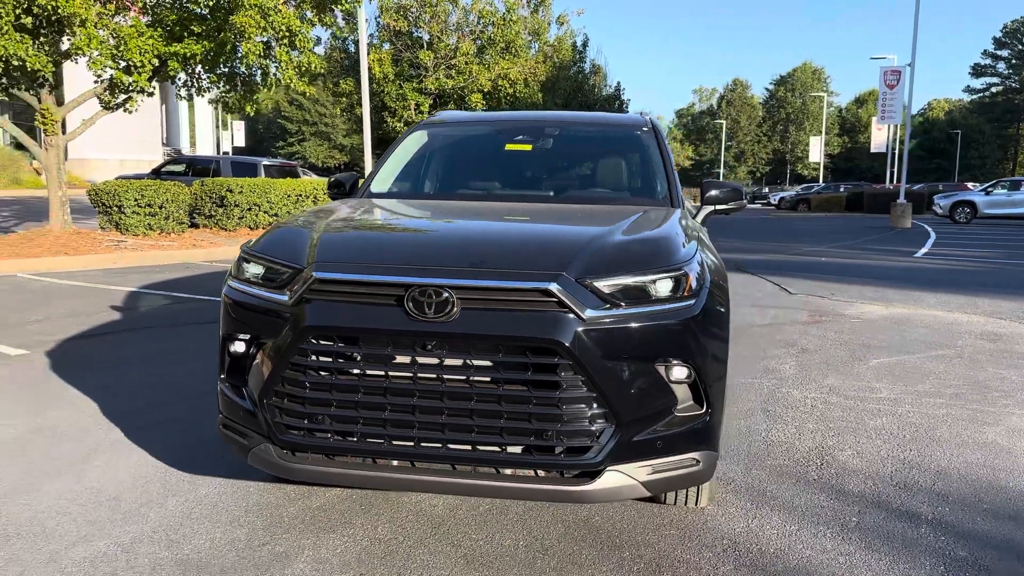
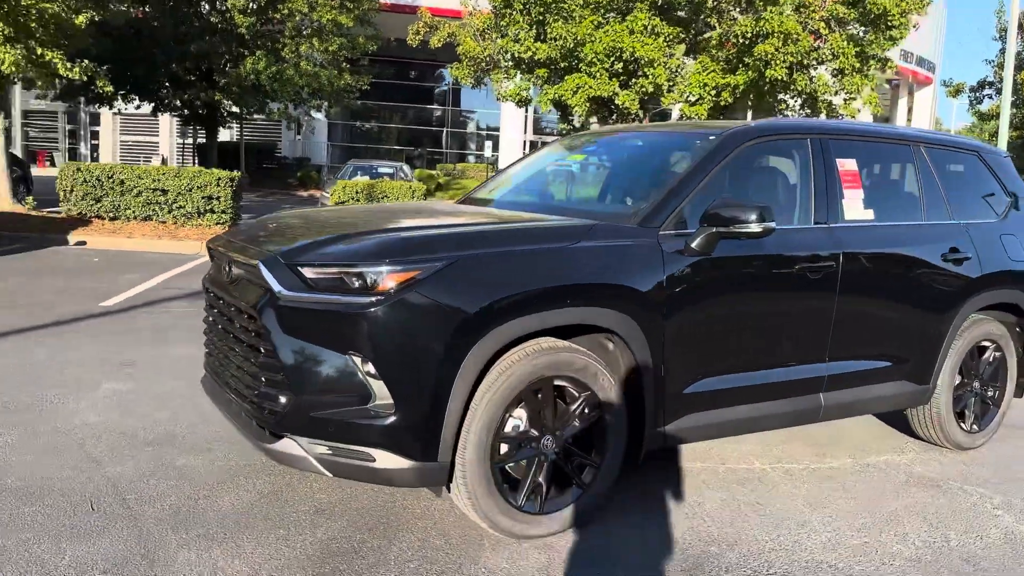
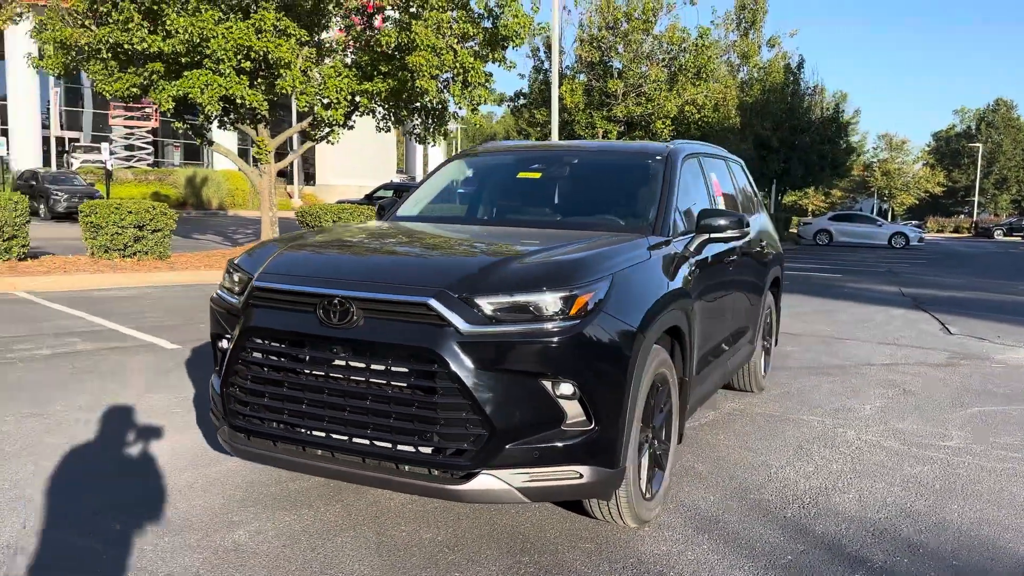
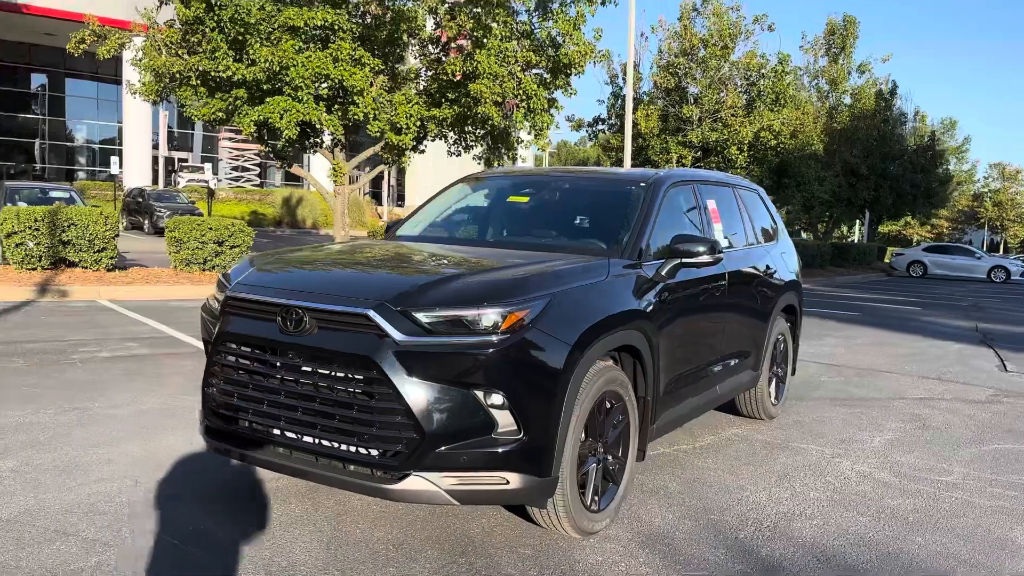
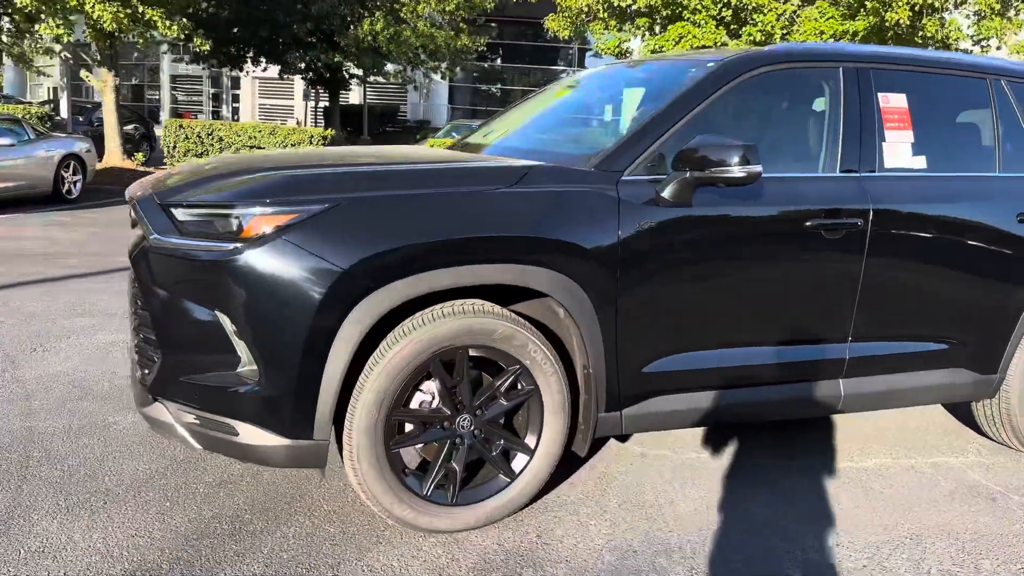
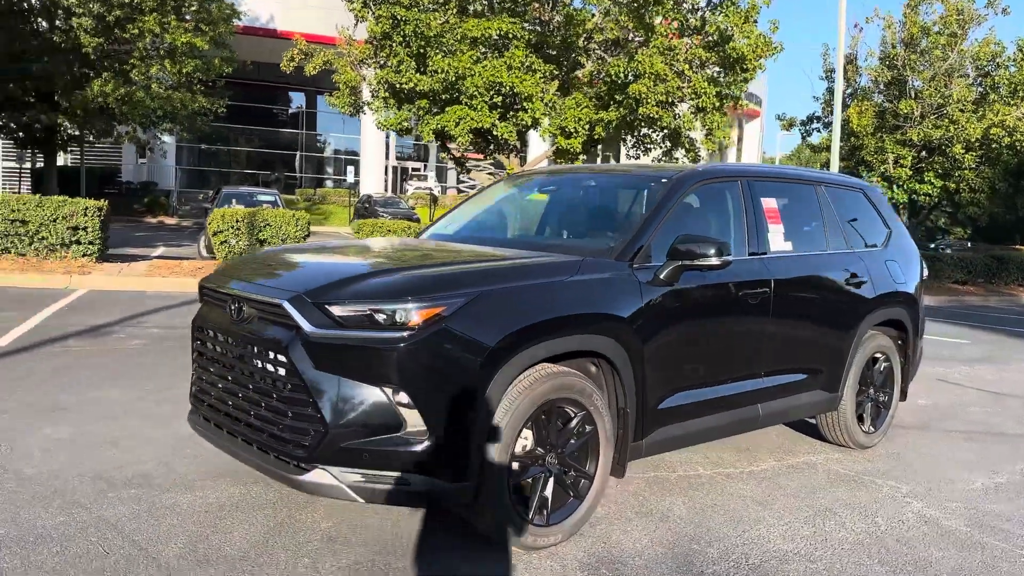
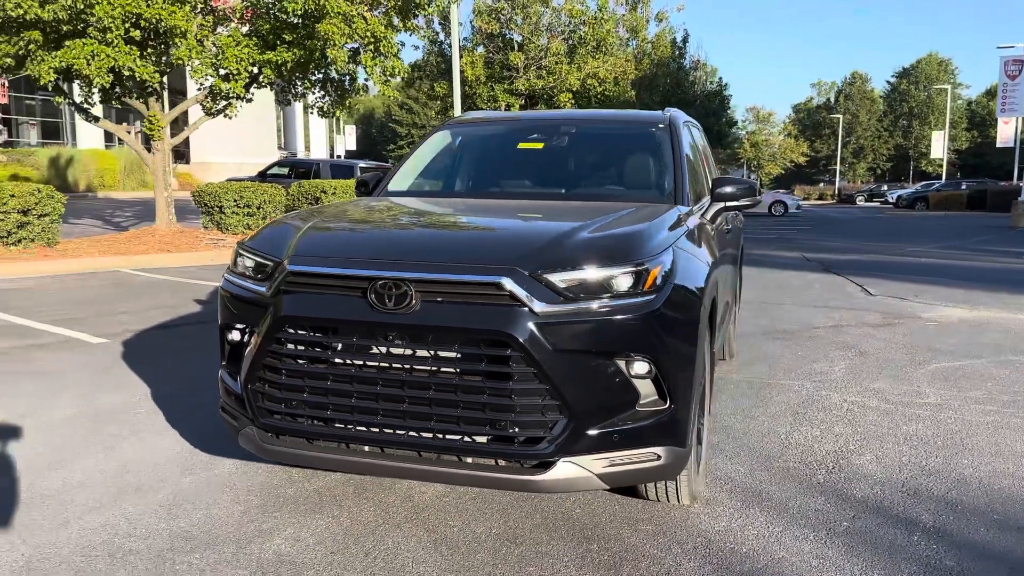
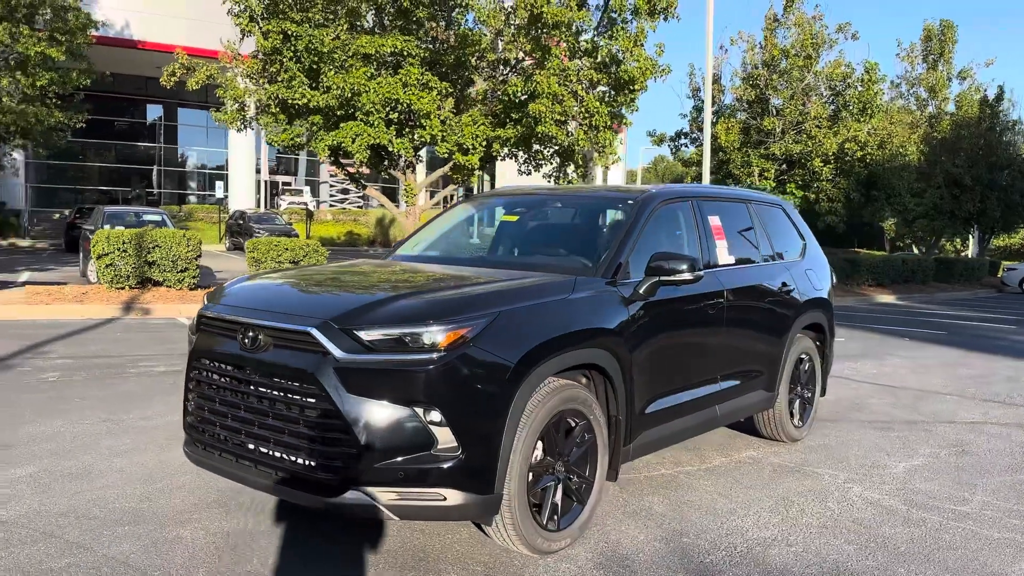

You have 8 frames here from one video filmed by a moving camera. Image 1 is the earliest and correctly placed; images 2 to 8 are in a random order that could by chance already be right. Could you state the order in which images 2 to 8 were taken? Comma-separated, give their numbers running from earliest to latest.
7, 3, 4, 8, 6, 2, 5
